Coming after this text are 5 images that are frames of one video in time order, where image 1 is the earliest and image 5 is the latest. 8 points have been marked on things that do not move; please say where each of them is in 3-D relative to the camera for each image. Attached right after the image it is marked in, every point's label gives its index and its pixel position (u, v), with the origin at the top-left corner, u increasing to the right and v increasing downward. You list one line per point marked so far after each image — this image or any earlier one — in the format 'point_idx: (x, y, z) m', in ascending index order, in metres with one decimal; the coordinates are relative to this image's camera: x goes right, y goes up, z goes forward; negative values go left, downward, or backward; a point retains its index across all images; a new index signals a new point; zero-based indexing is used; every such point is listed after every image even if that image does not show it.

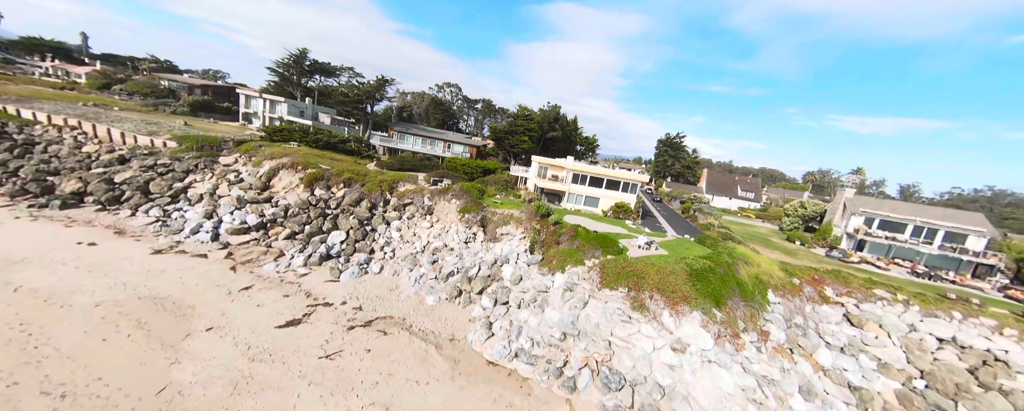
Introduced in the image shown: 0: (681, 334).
0: (+7.5, -5.7, +14.4) m
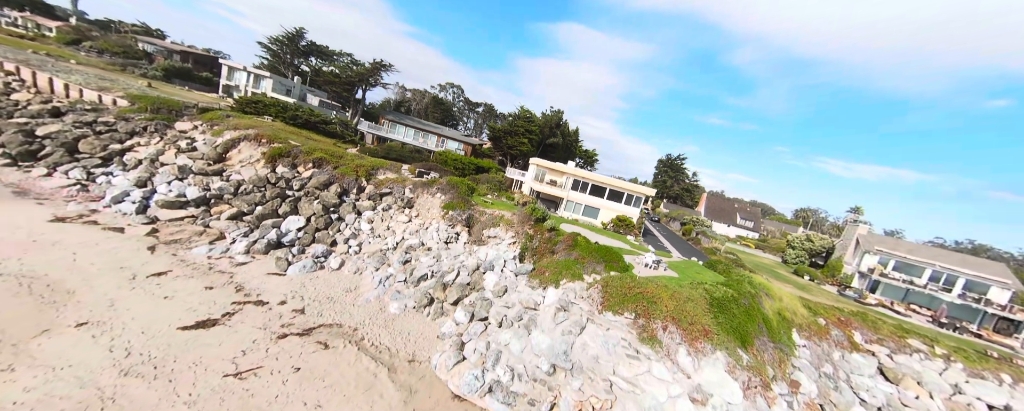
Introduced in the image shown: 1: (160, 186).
0: (+6.6, -6.1, +11.3) m
1: (-19.9, +1.1, +18.4) m
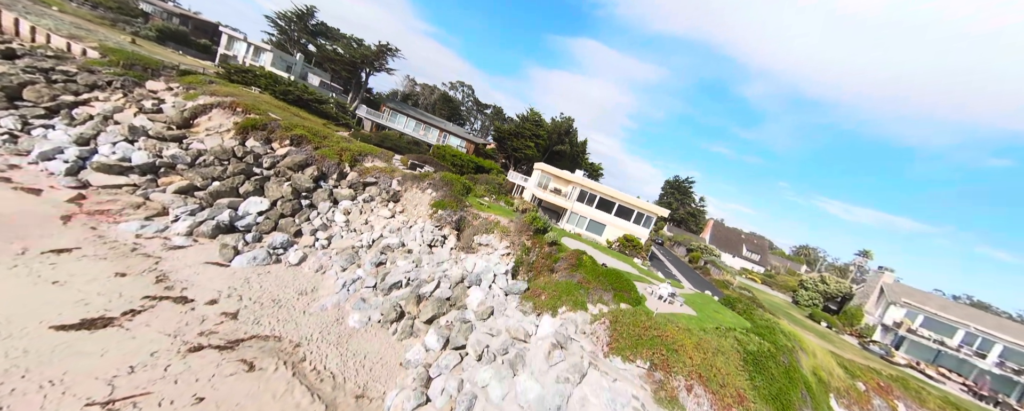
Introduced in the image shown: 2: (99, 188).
0: (+5.8, -6.8, +8.6) m
1: (-19.8, +2.9, +15.7) m
2: (-17.9, +0.8, +14.0) m
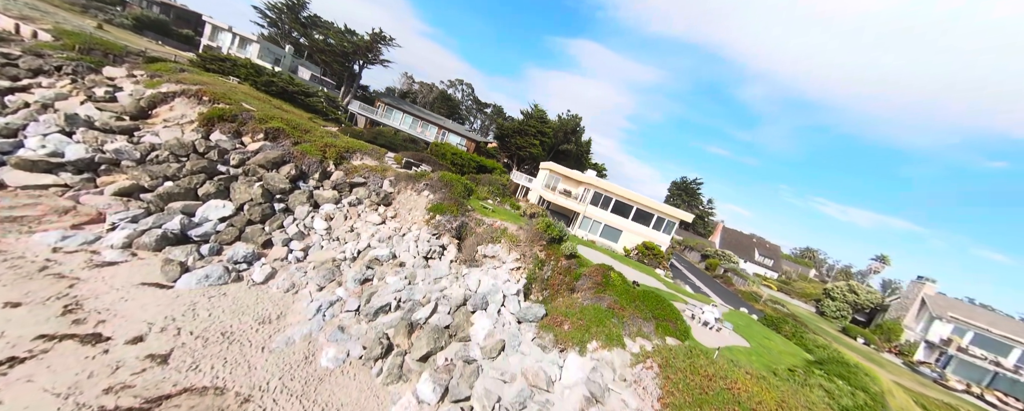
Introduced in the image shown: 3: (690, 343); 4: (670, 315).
0: (+6.3, -7.1, +5.9) m
1: (-19.3, +2.7, +13.1) m
2: (-17.4, +0.6, +11.4) m
3: (+5.4, -4.2, +10.1) m
4: (+5.2, -3.6, +11.0) m
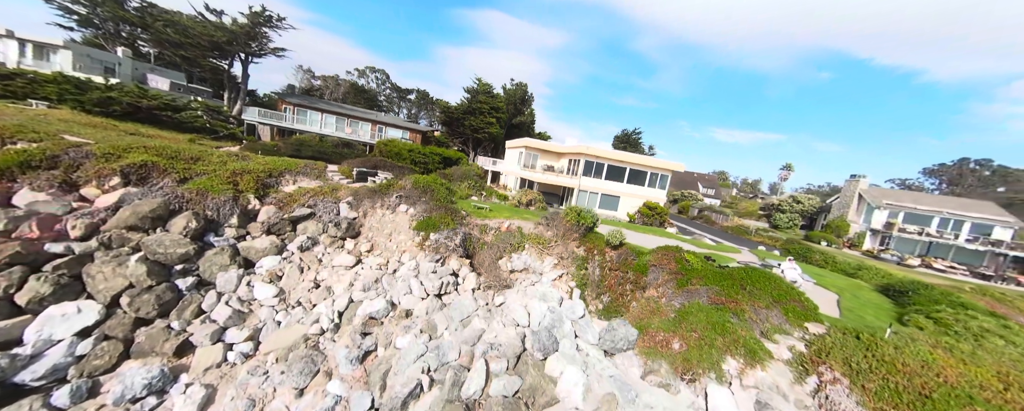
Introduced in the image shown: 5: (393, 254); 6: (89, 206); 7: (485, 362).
0: (+10.0, -5.6, +4.5) m
1: (-18.0, -1.6, +5.9) m
2: (-15.4, -3.3, +4.8) m
3: (+7.7, -2.8, +8.2) m
4: (+7.2, -2.3, +8.9) m
5: (-4.3, -1.8, +11.9) m
6: (-13.3, 0.0, +10.4) m
7: (-0.6, -4.1, +8.3) m
